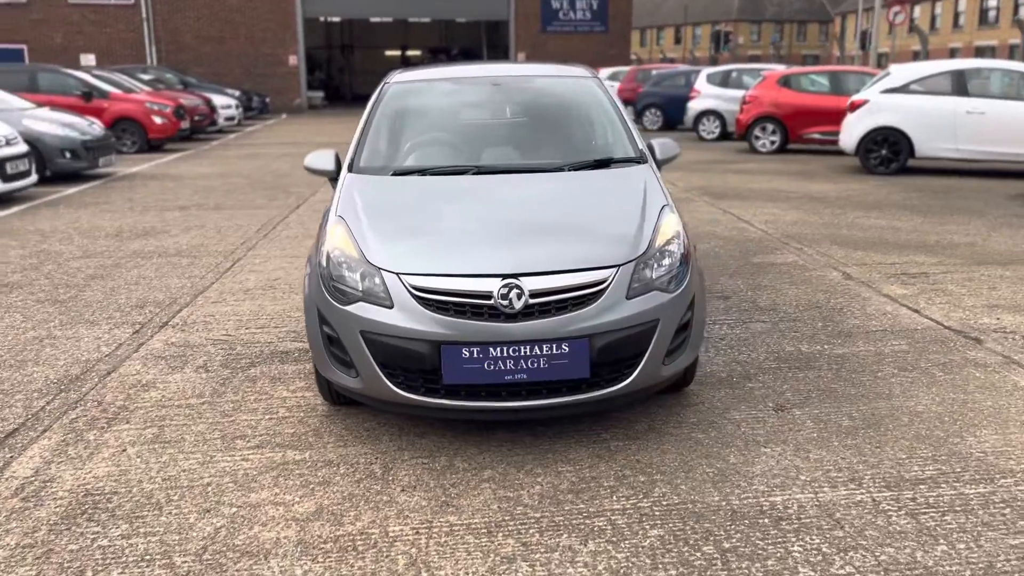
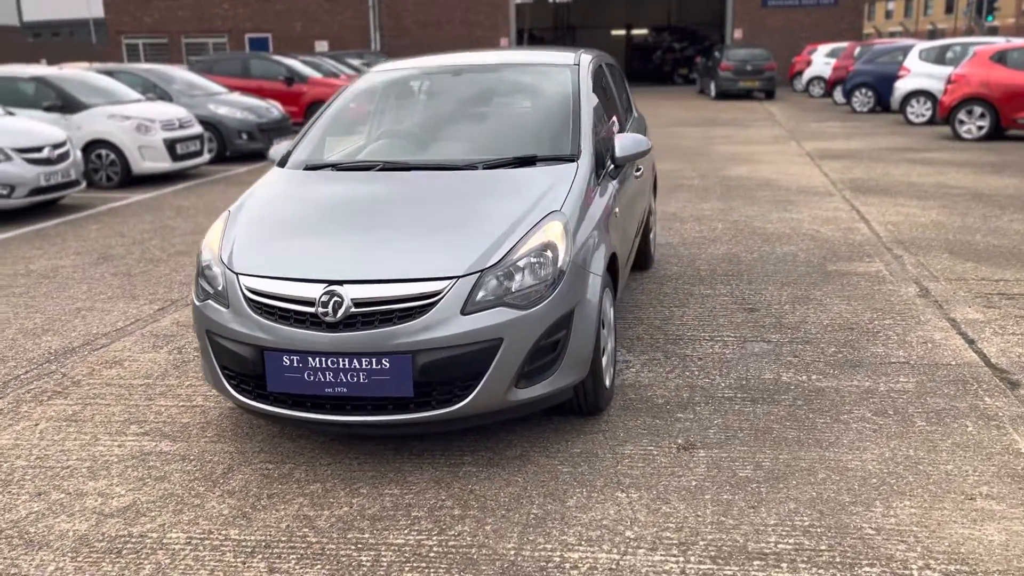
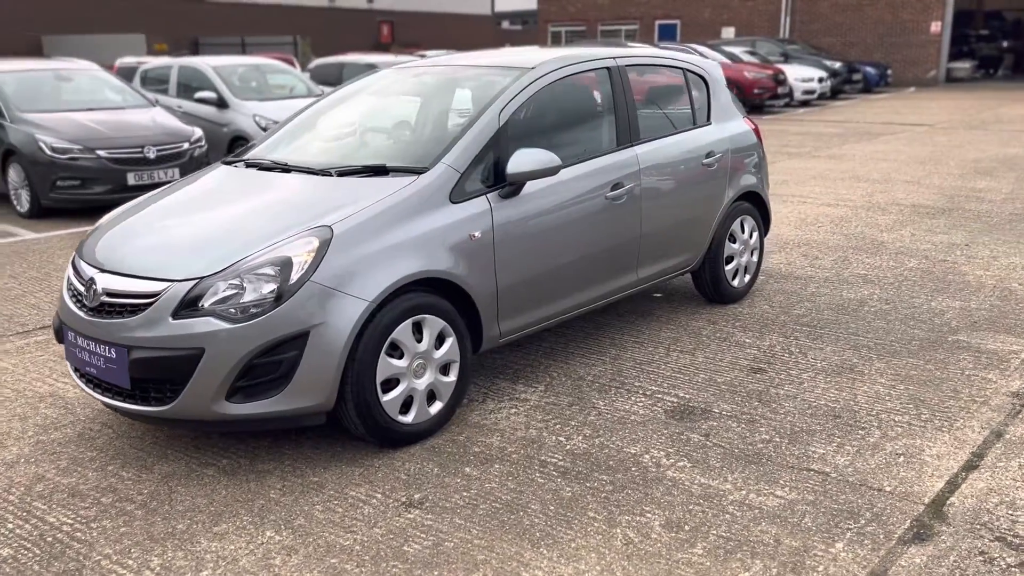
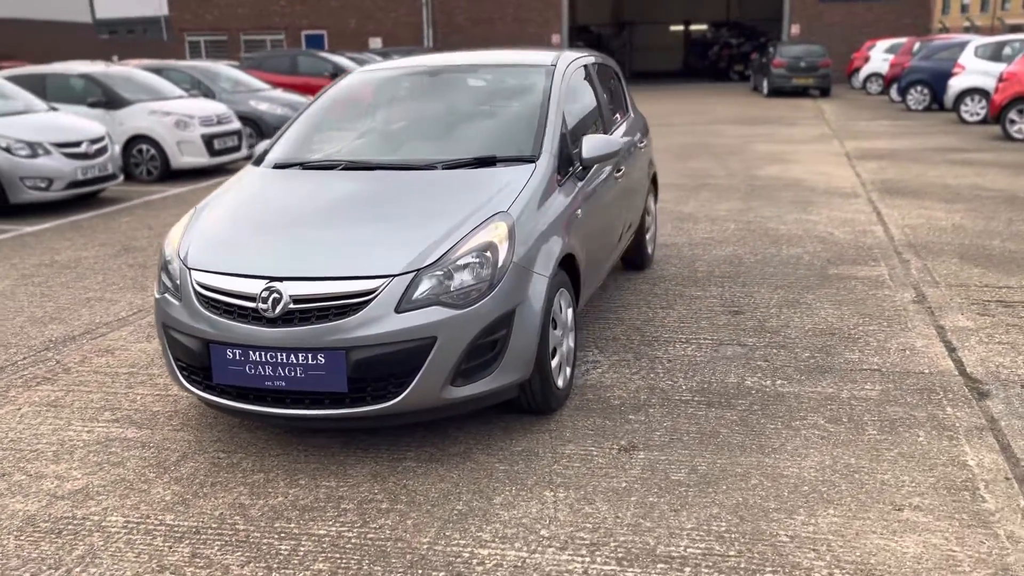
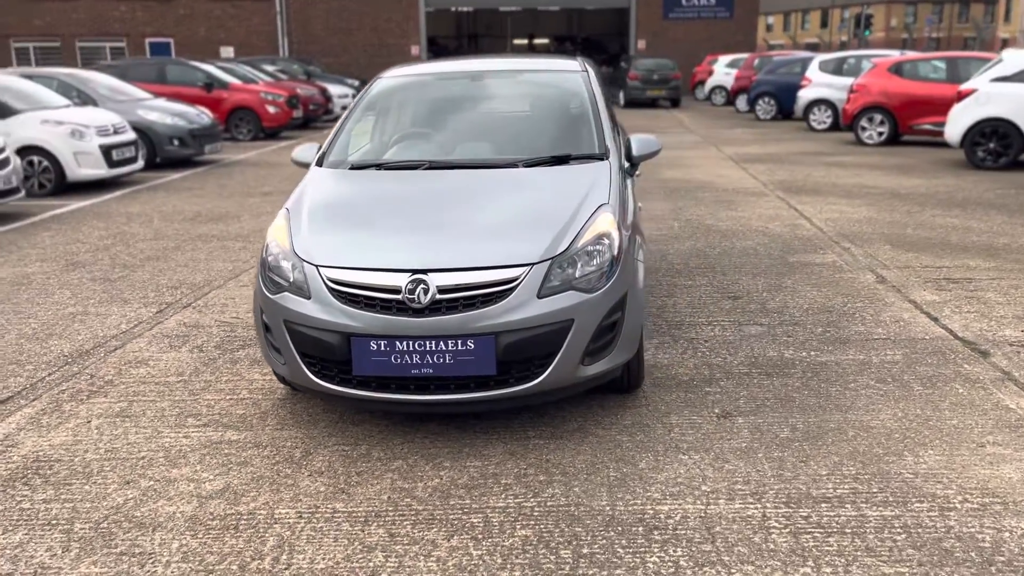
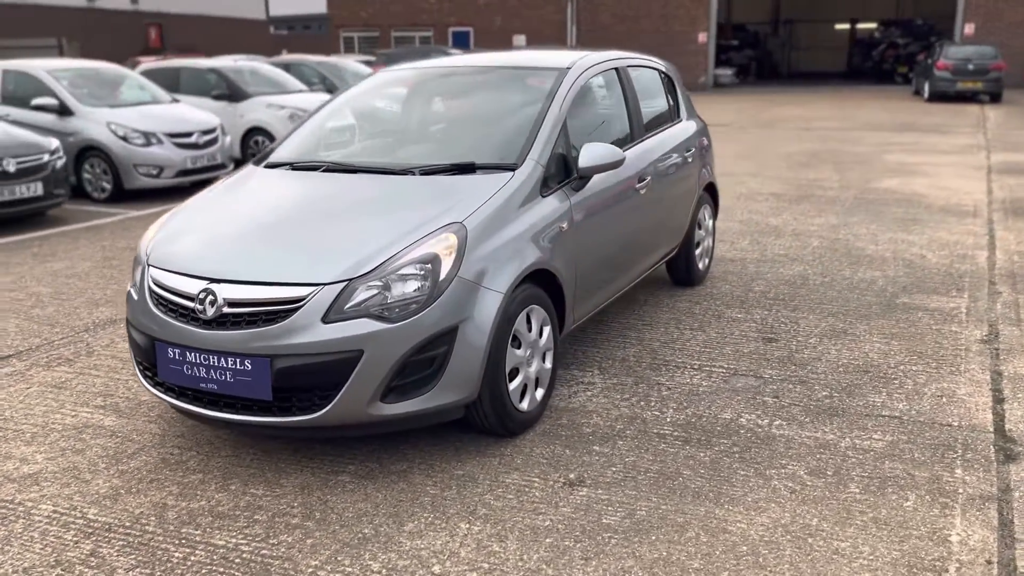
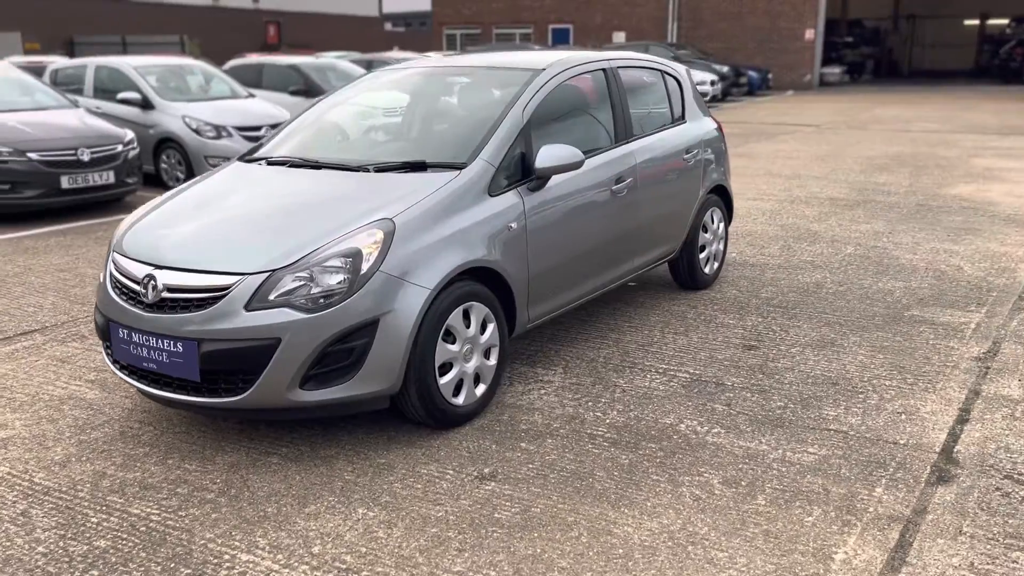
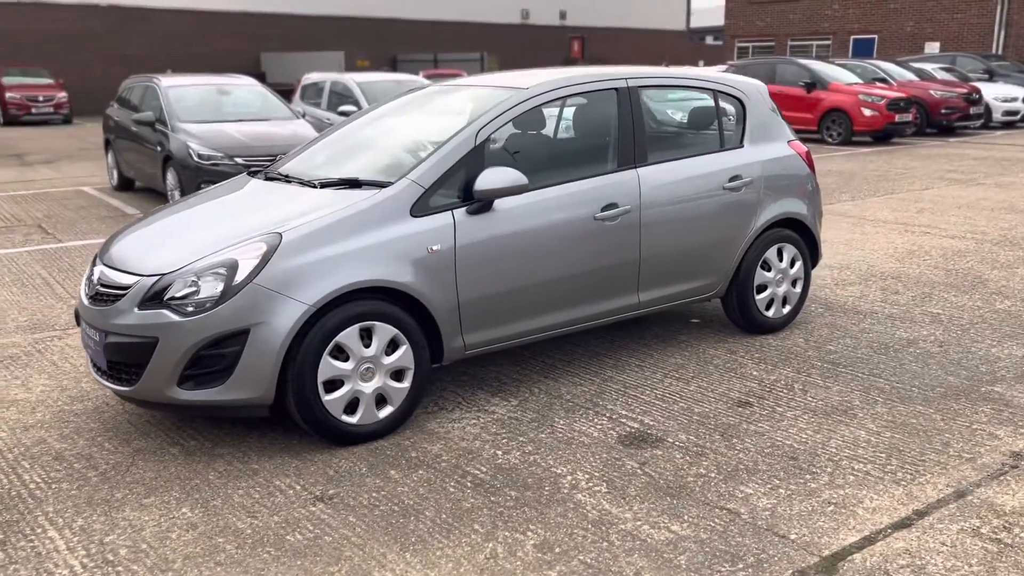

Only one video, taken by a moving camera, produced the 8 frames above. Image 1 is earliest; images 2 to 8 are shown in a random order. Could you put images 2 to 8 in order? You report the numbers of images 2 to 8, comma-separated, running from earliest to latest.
5, 2, 4, 6, 7, 3, 8
